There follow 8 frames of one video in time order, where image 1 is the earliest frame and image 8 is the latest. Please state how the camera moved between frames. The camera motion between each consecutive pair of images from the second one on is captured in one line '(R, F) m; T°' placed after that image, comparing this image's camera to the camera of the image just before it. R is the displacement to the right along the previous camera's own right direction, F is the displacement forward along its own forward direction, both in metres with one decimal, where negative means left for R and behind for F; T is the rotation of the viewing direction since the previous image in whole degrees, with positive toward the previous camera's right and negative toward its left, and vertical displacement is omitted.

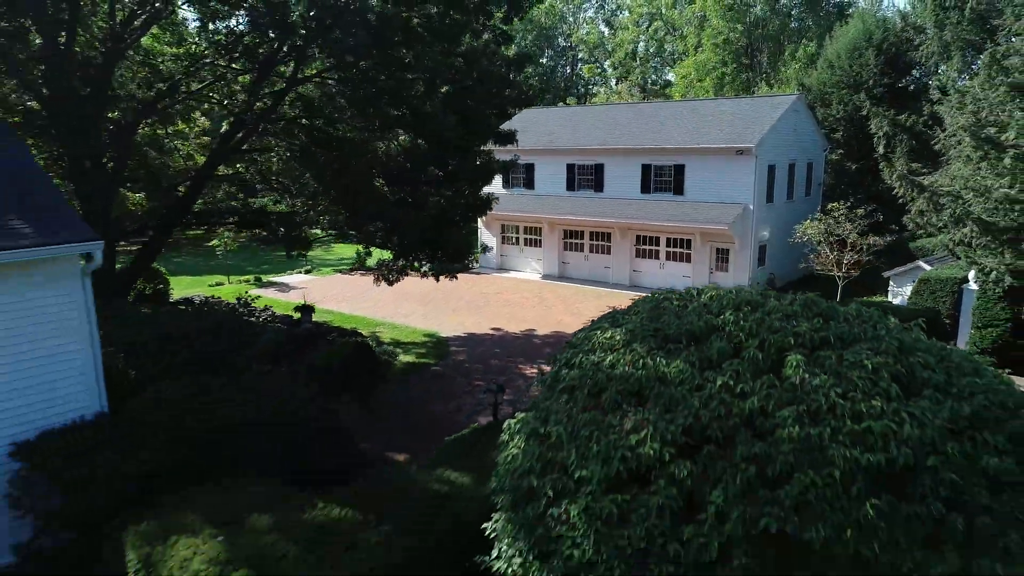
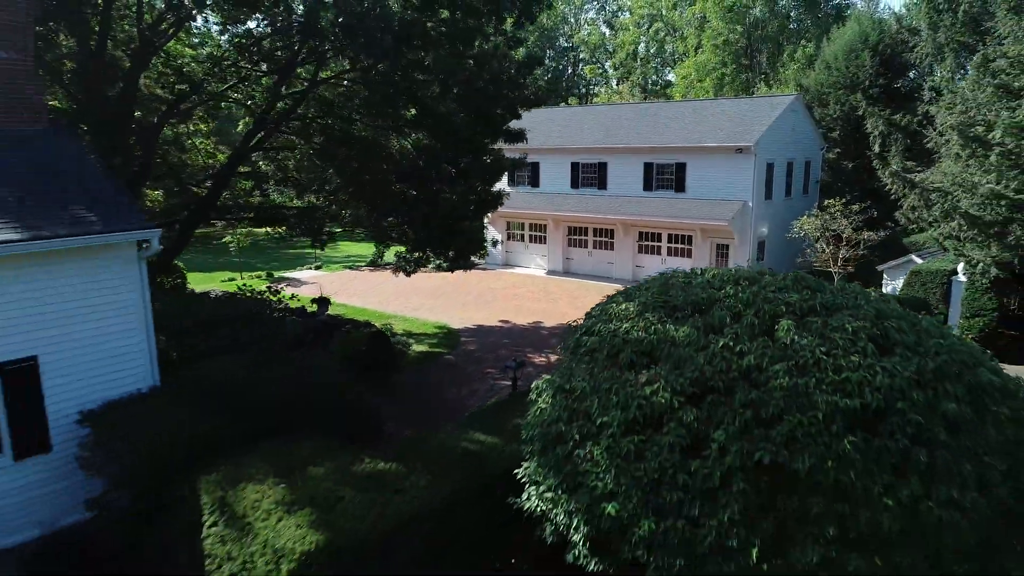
(-0.3, -0.7) m; 0°
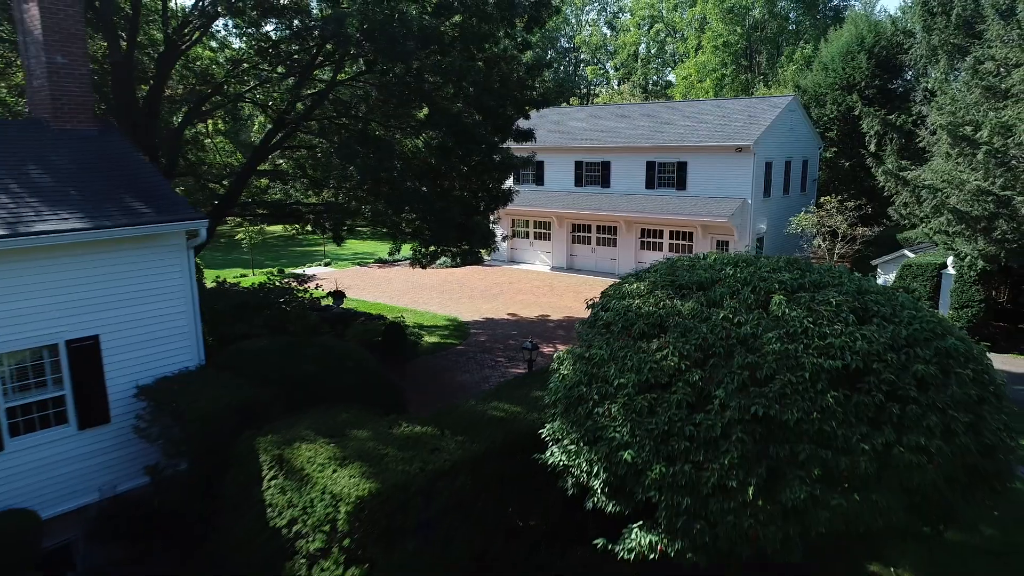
(-0.3, -0.7) m; 0°
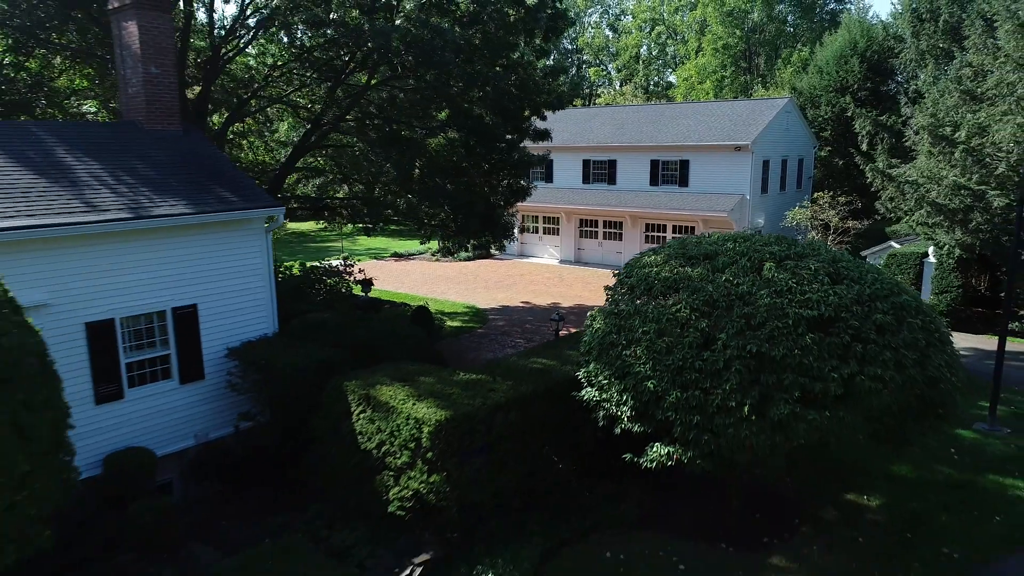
(-0.7, -1.5) m; 0°
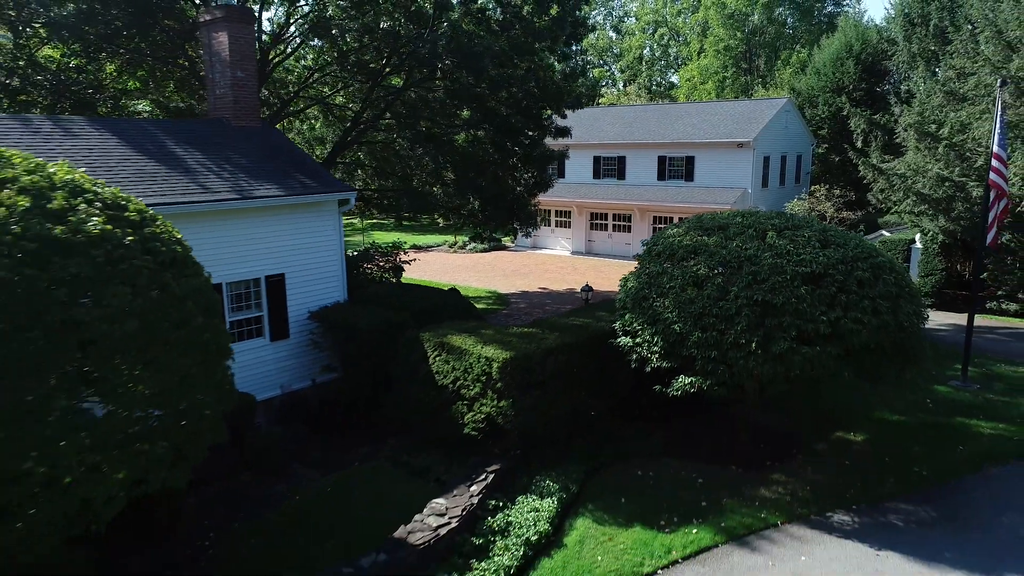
(-0.9, -1.7) m; 0°
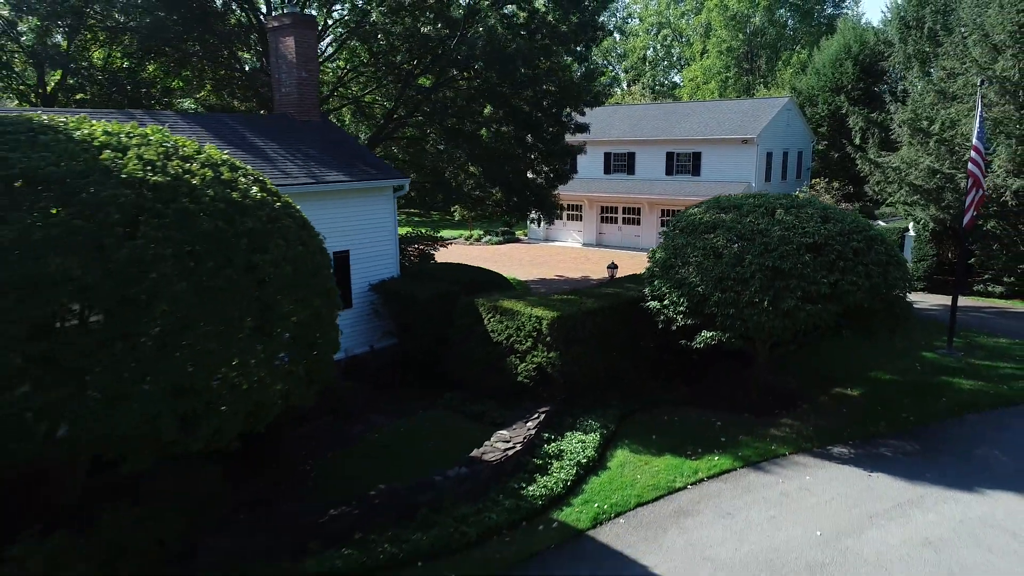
(-1.0, -1.5) m; 0°
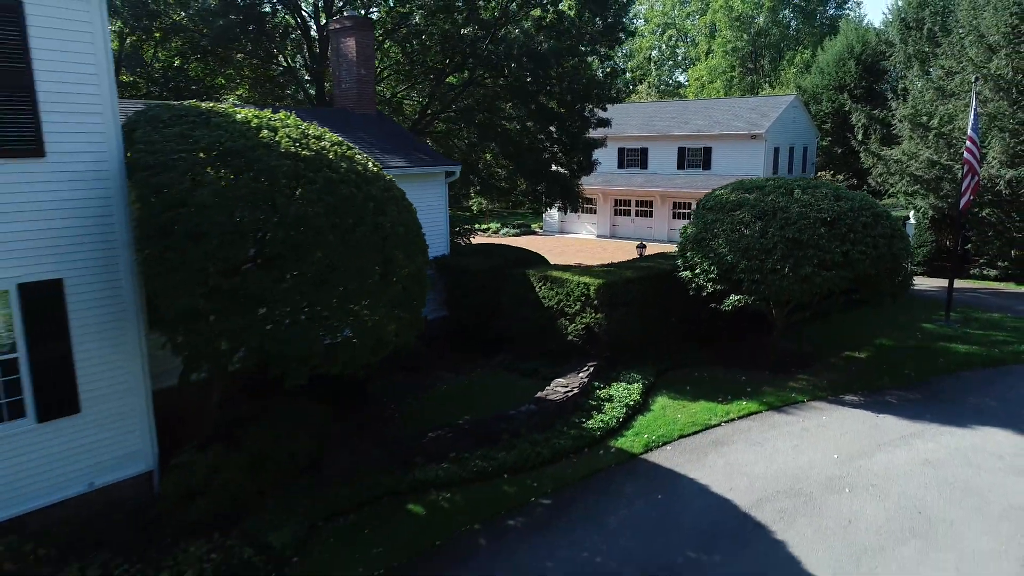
(-1.2, -1.4) m; 0°
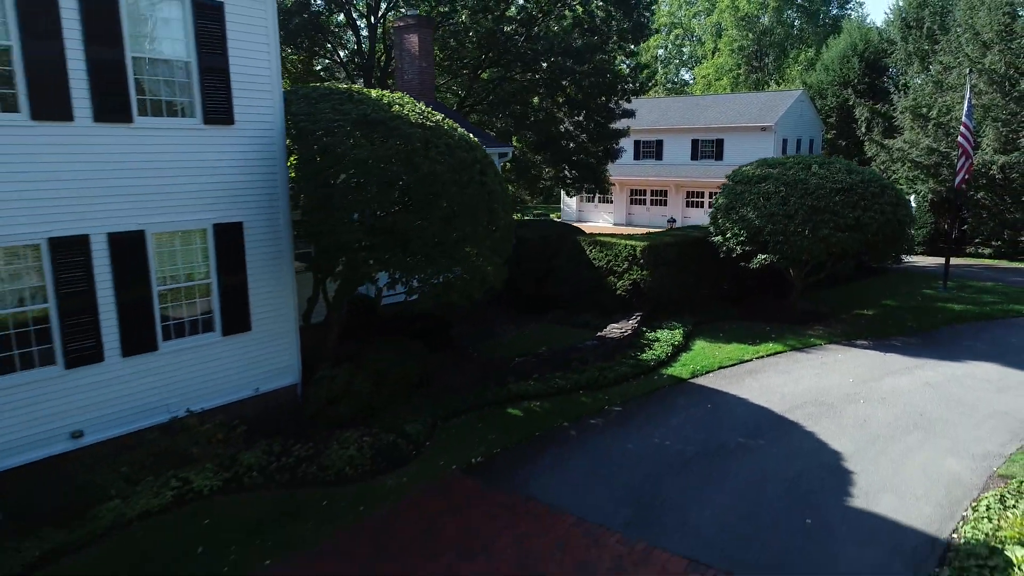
(-1.6, -1.8) m; 0°
